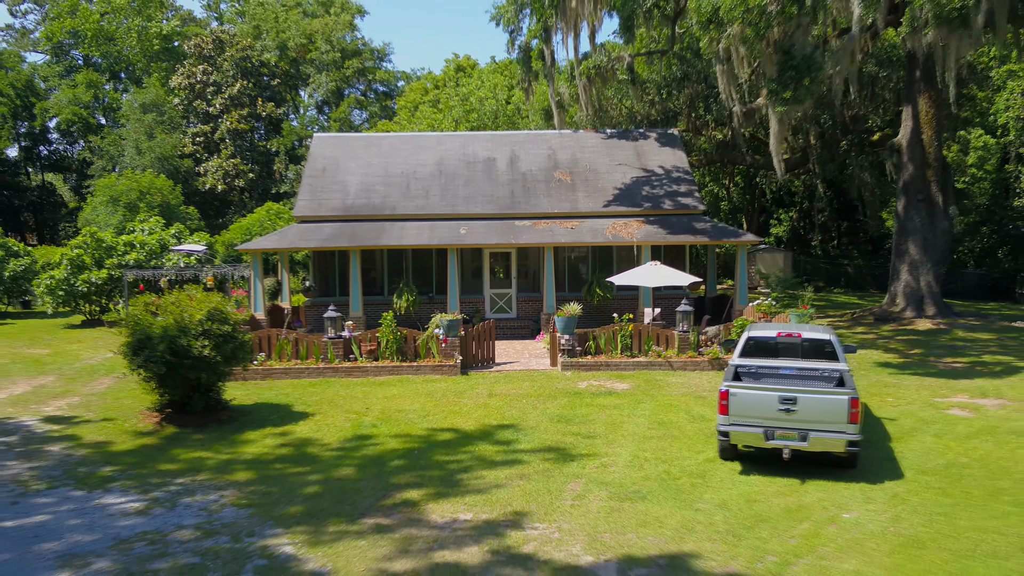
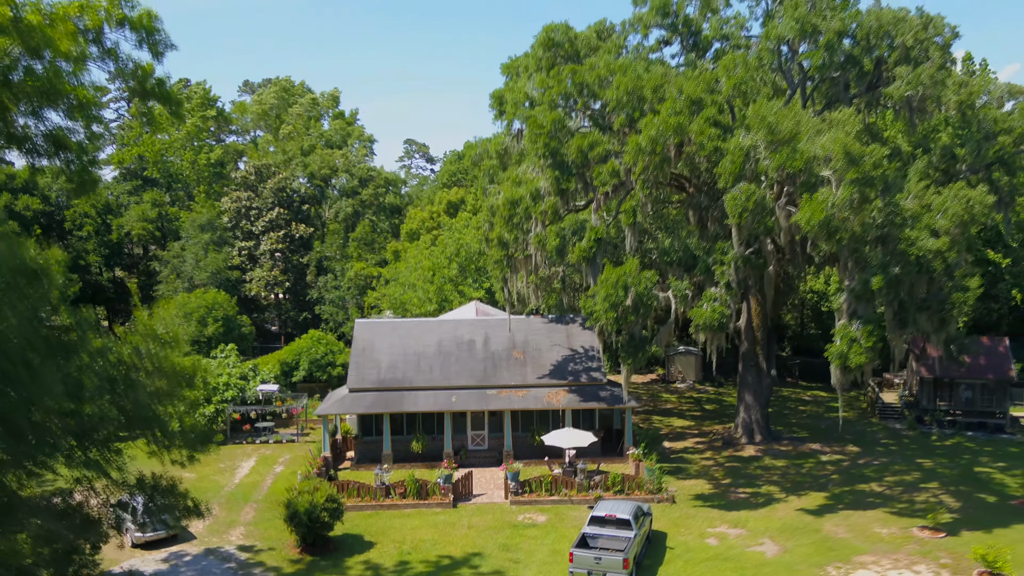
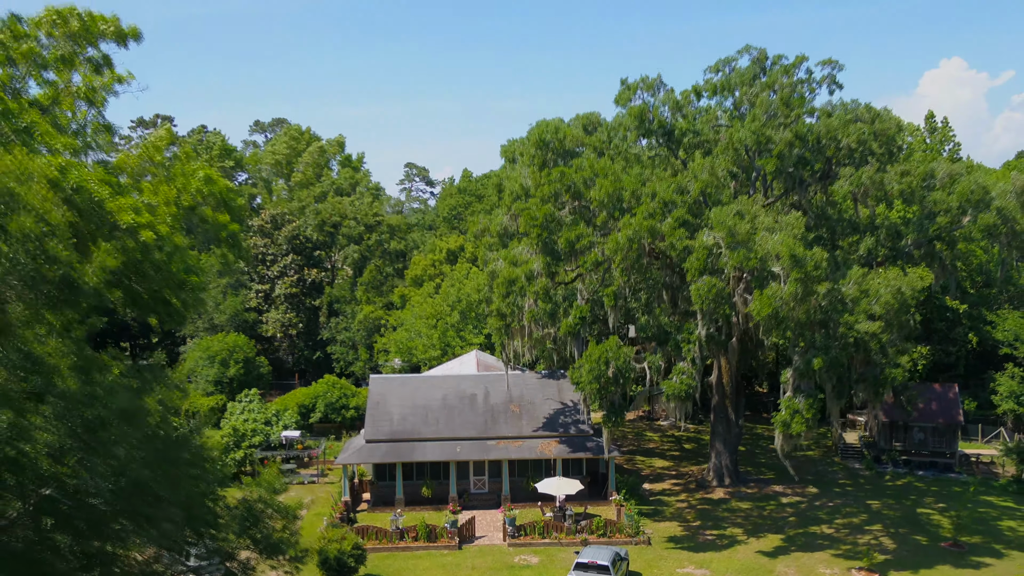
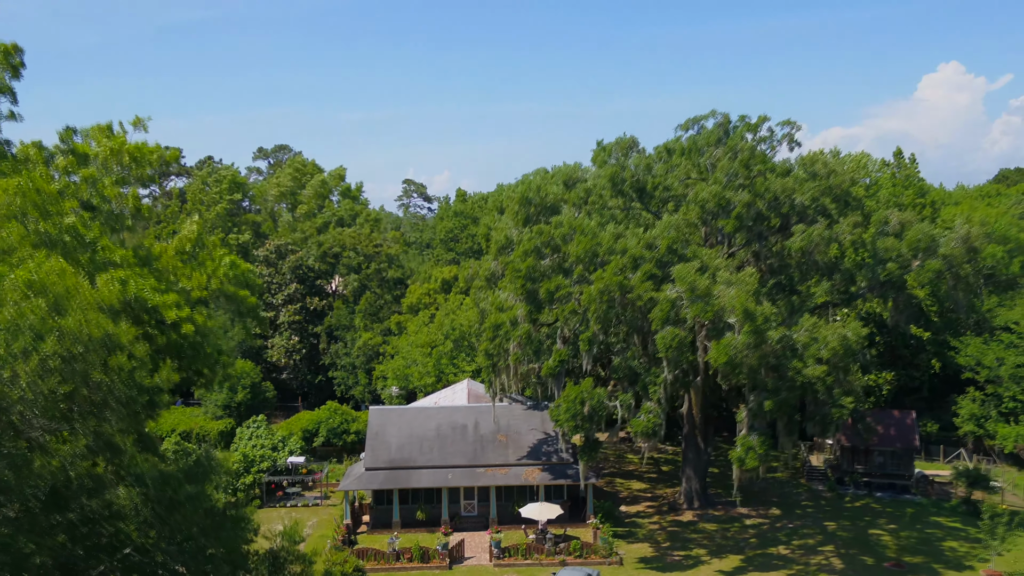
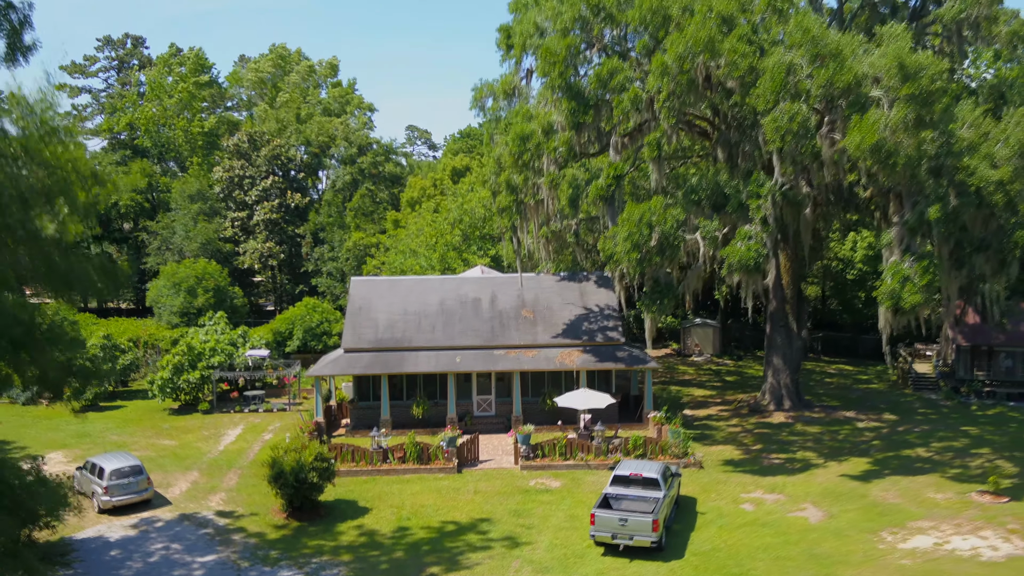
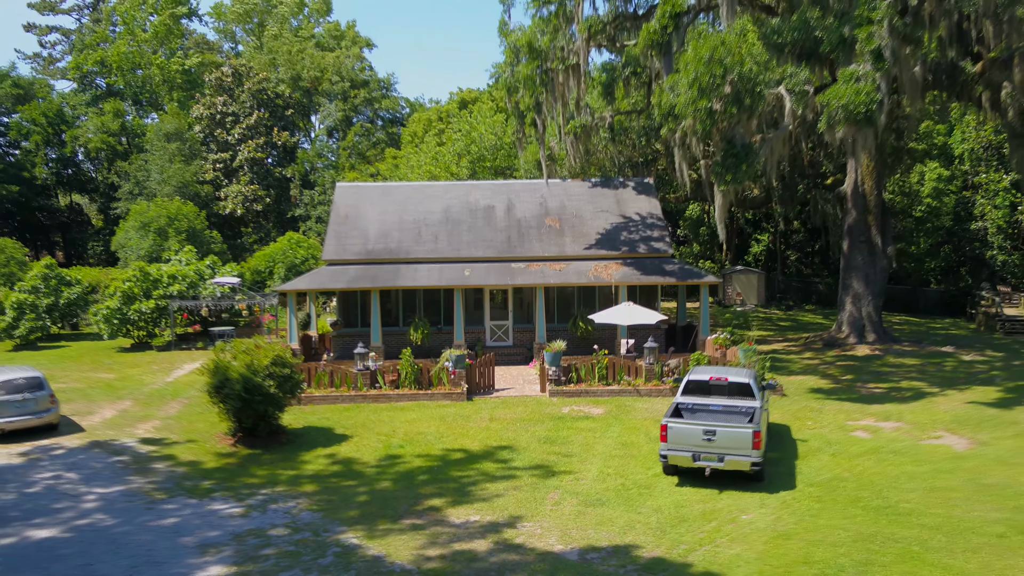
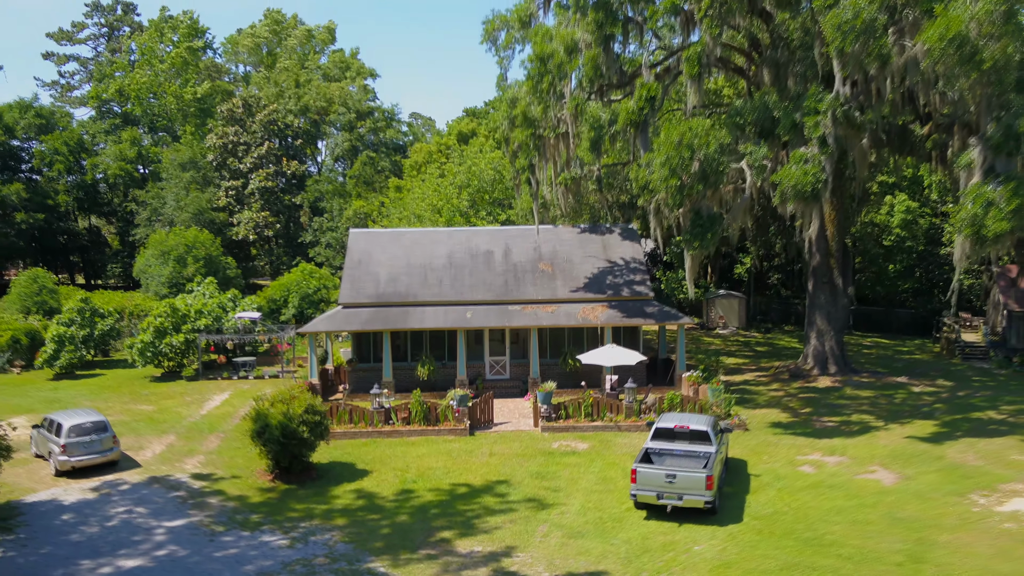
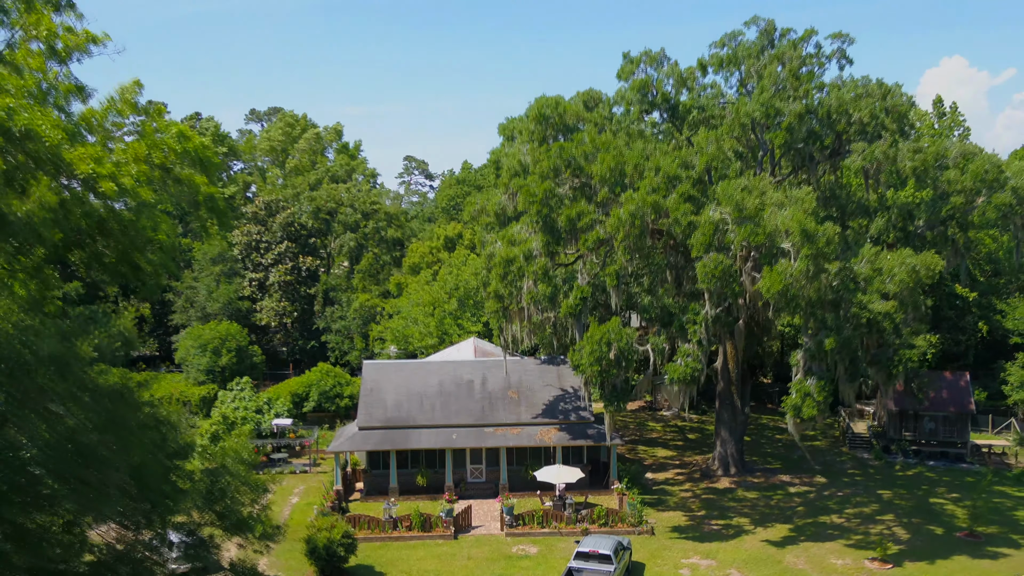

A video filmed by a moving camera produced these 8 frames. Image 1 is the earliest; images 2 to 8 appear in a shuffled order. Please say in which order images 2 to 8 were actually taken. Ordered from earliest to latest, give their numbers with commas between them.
6, 7, 5, 2, 8, 3, 4
